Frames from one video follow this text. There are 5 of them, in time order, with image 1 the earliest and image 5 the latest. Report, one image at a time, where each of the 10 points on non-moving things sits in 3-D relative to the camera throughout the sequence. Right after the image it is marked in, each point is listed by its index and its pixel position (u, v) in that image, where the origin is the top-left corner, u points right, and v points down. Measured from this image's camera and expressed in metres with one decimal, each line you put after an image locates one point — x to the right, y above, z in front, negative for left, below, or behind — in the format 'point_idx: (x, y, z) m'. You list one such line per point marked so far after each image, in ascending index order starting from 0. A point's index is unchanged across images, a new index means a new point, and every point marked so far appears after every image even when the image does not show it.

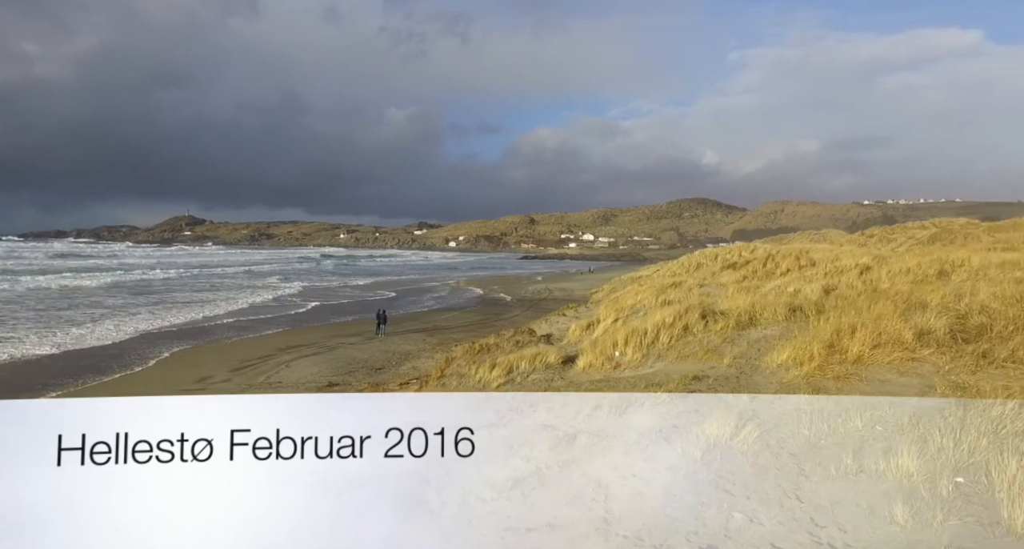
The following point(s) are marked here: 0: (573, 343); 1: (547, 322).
0: (+0.8, -1.0, +9.6) m
1: (+0.8, -1.0, +15.0) m
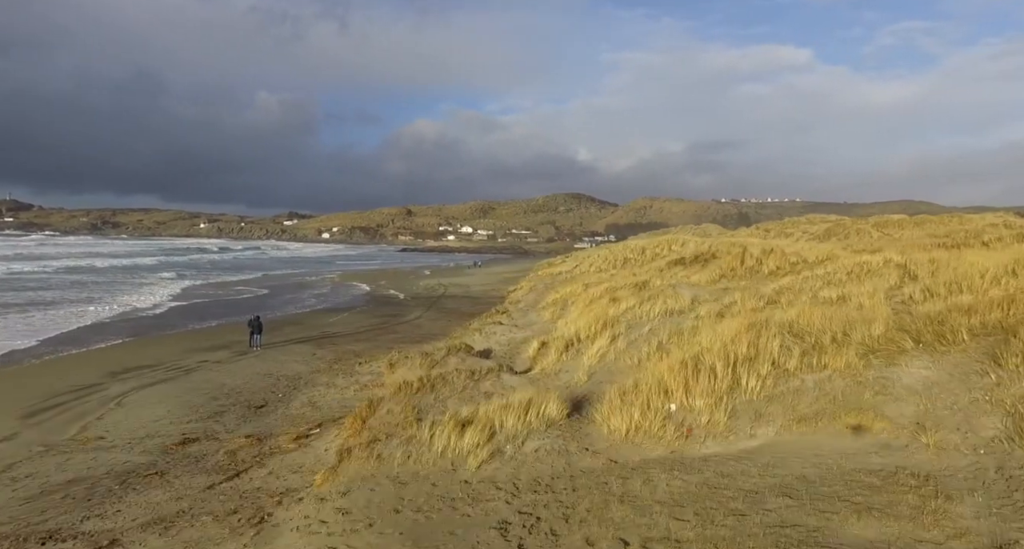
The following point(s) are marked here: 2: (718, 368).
0: (+0.5, -1.0, +6.7) m
1: (-0.6, -1.0, +11.9) m
2: (+1.5, -0.7, +5.1) m
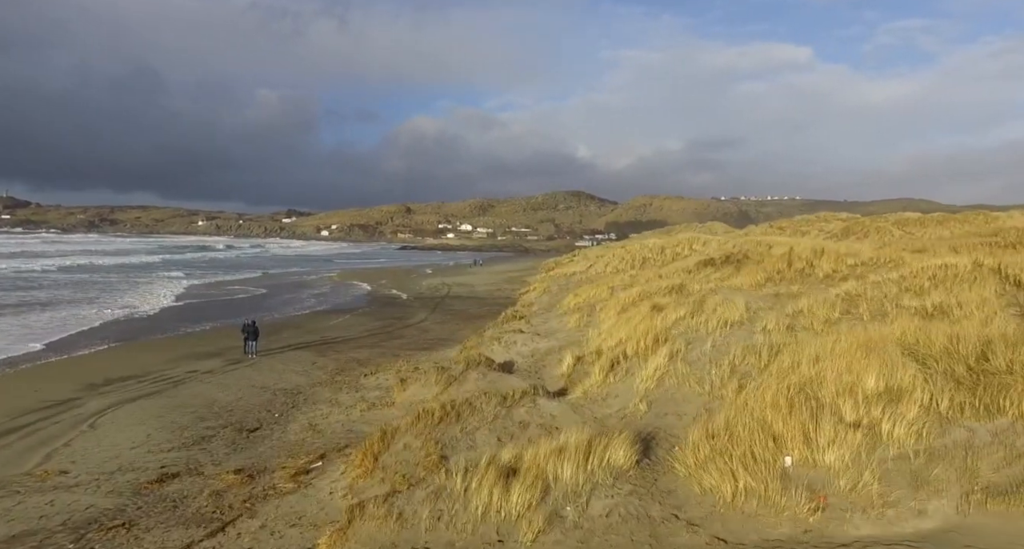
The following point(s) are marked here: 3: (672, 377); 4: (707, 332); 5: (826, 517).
0: (+0.8, -1.0, +5.5) m
1: (-0.2, -1.0, +10.8) m
2: (+1.8, -0.7, +4.0) m
3: (+1.3, -0.8, +5.9) m
4: (+1.9, -0.5, +6.7) m
5: (+1.5, -1.1, +3.3) m
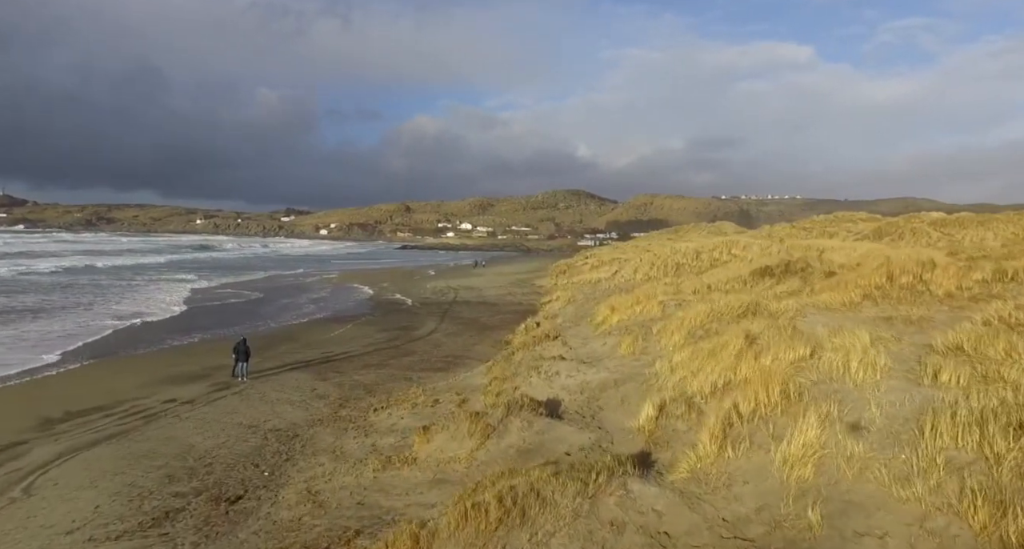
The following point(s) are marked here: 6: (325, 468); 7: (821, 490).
0: (+1.3, -1.2, +3.6) m
1: (+0.3, -1.2, +8.9) m
2: (+2.4, -1.0, +2.1) m
3: (+1.8, -1.0, +4.0) m
4: (+2.4, -0.7, +4.9) m
5: (+2.0, -1.3, +1.4) m
6: (-1.9, -1.9, +7.1) m
7: (+1.7, -1.2, +3.9) m
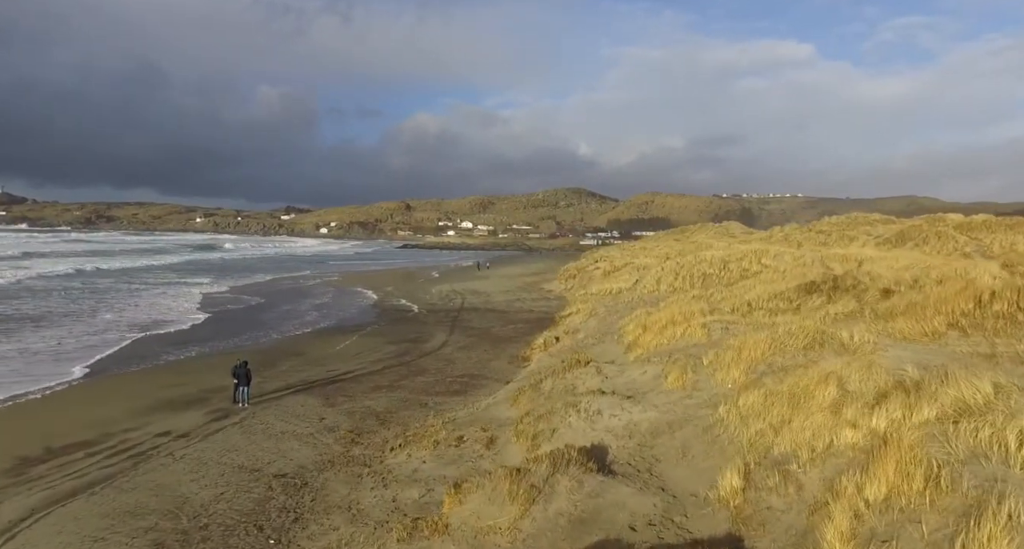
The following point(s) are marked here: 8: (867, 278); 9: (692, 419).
0: (+1.7, -1.5, +2.6) m
1: (+0.7, -1.5, +7.9) m
2: (+2.8, -1.3, +1.1) m
3: (+2.2, -1.3, +3.0) m
4: (+2.8, -1.0, +3.9) m
5: (+2.4, -1.6, +0.4) m
6: (-1.5, -2.2, +6.0) m
7: (+2.1, -1.5, +2.8) m
8: (+6.2, -0.1, +12.4) m
9: (+1.8, -1.4, +7.1) m
